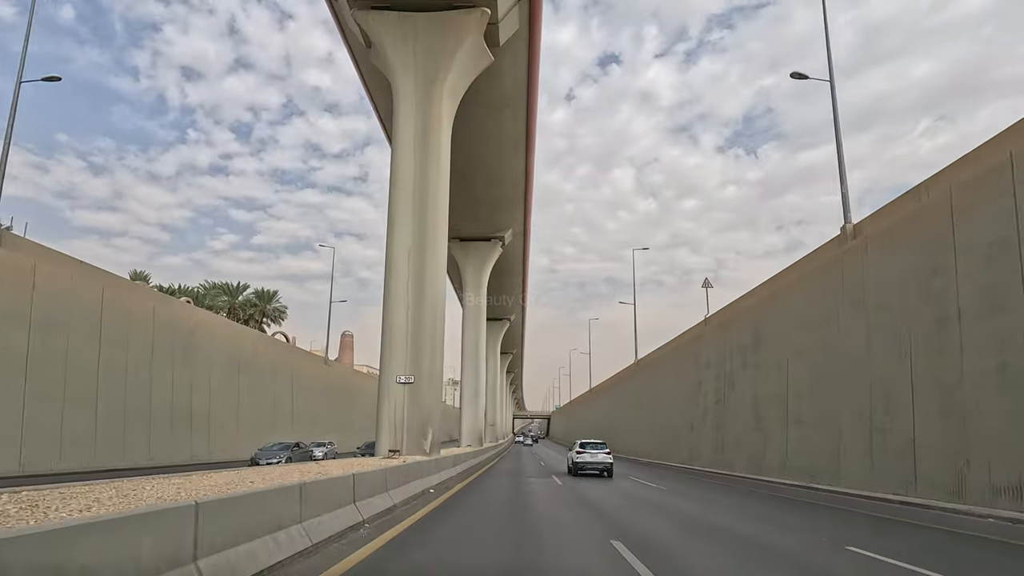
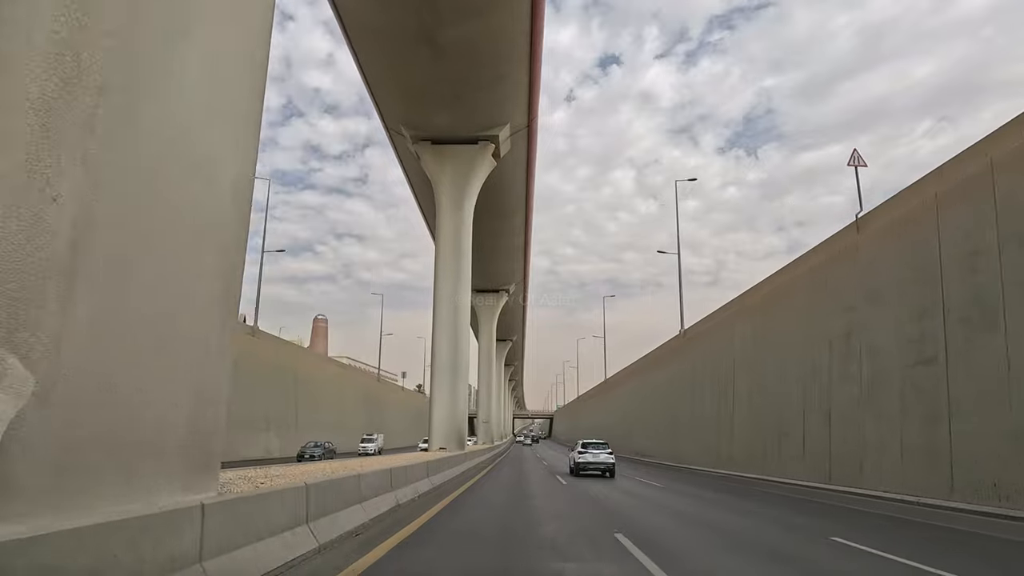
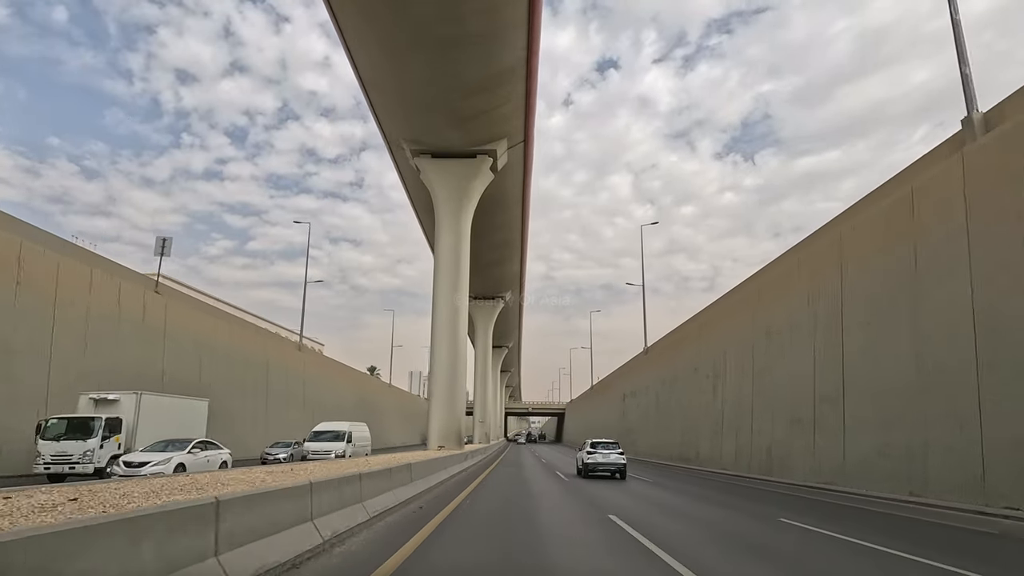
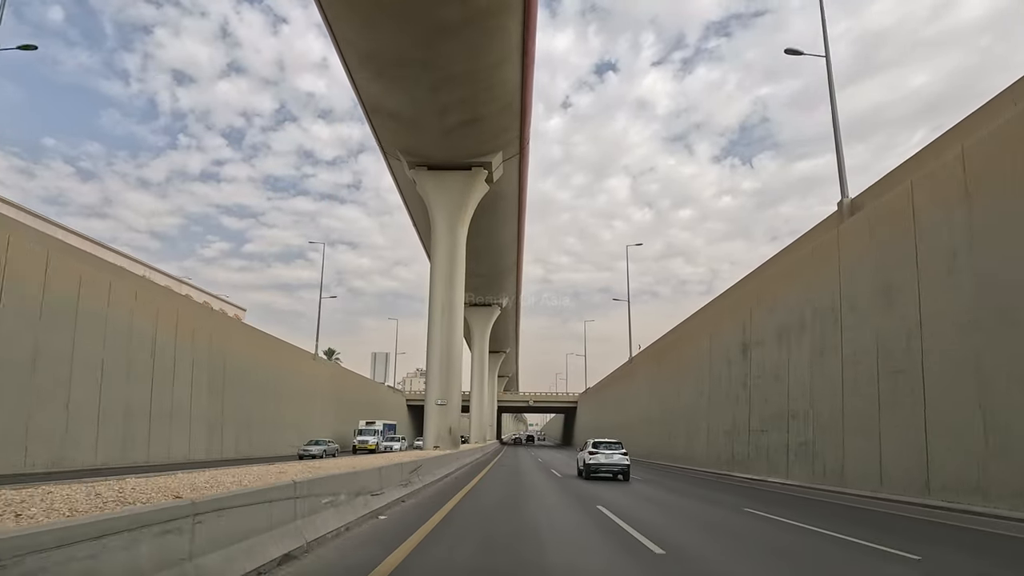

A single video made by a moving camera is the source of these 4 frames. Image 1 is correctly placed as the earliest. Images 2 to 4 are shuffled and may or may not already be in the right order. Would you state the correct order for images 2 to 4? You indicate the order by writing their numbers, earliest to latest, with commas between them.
2, 3, 4
